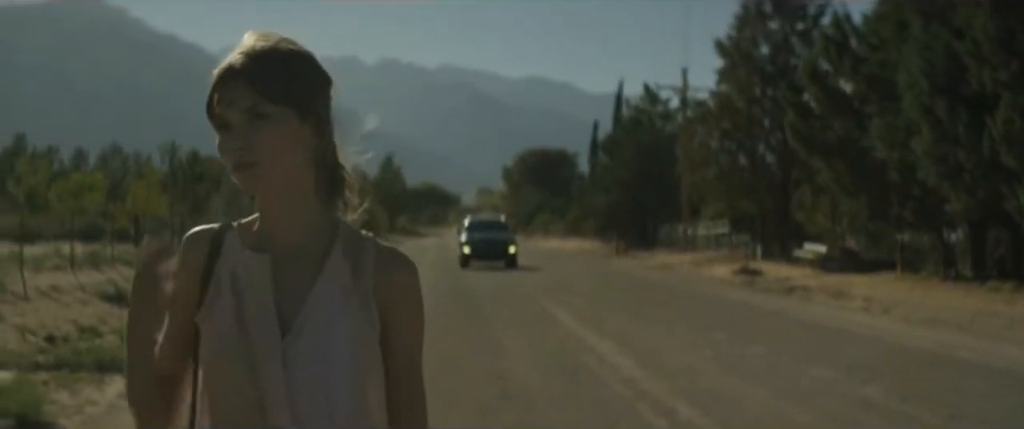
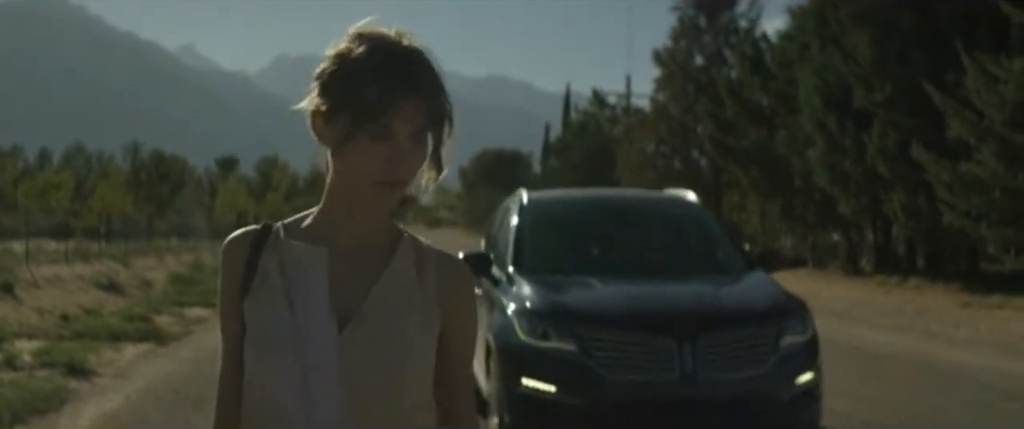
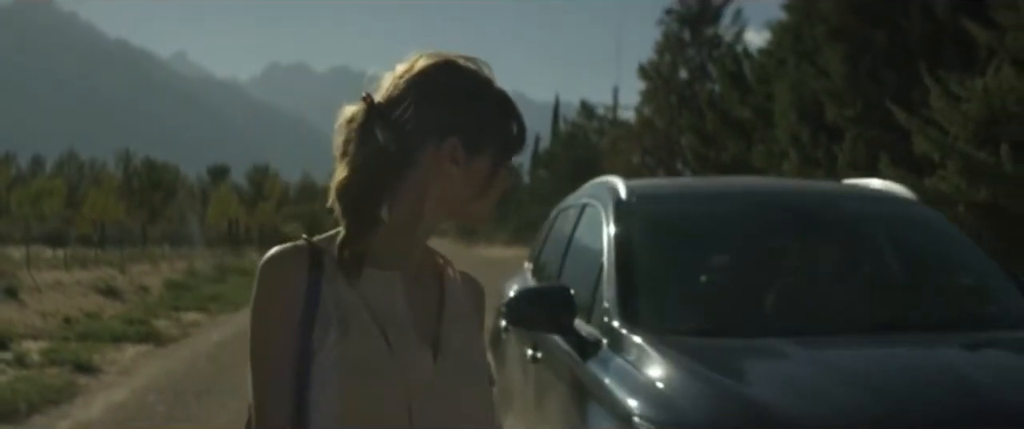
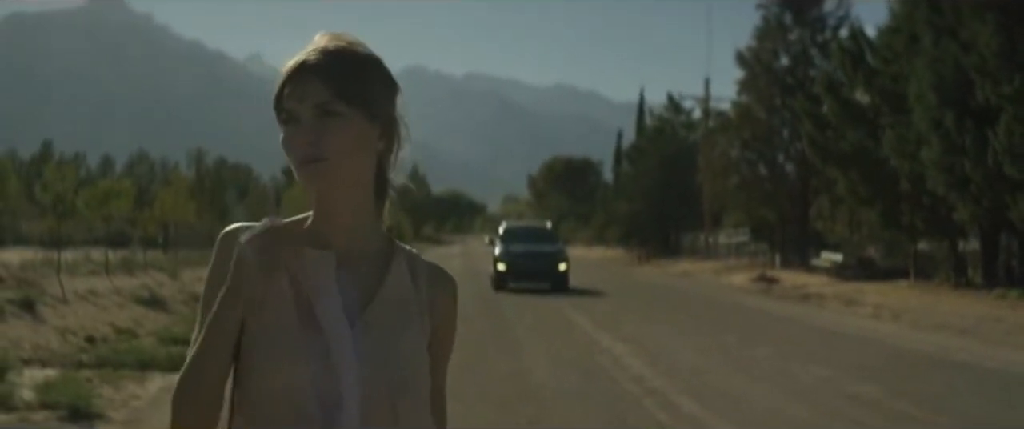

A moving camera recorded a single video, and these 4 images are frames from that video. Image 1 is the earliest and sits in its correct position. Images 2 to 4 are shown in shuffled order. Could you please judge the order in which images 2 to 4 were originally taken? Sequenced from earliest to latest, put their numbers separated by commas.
4, 2, 3
